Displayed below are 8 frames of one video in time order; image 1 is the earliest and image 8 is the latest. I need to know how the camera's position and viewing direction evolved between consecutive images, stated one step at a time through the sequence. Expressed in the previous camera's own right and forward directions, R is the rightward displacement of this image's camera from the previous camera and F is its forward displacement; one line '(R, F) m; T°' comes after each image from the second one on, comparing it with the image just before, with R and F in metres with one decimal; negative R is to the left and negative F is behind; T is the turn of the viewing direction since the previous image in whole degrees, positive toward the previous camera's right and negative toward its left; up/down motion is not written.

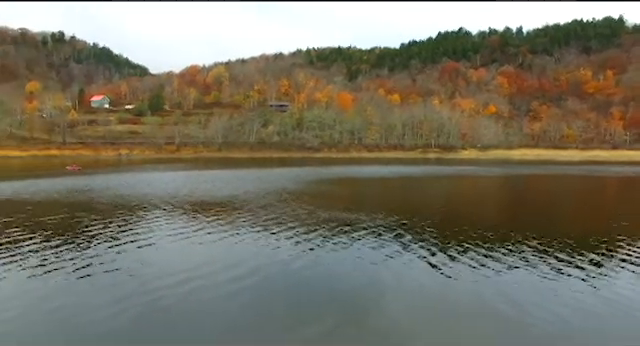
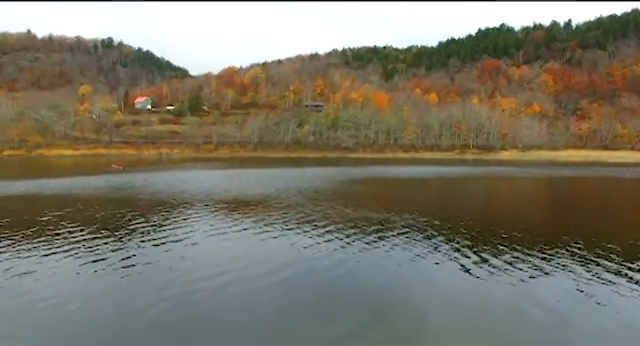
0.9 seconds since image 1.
(+0.7, -0.5) m; -5°
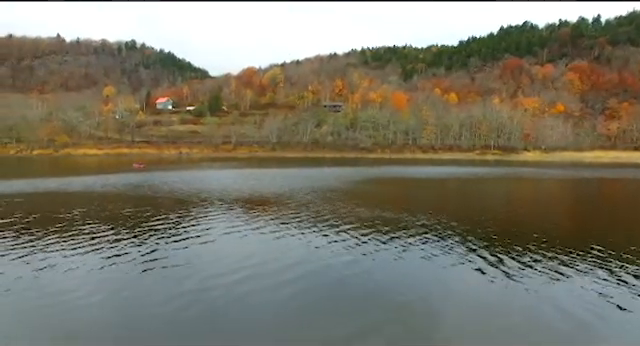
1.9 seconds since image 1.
(+0.4, -0.3) m; -3°
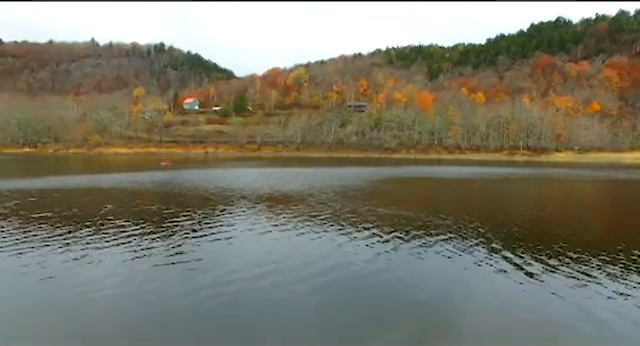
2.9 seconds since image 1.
(+0.1, +0.1) m; -3°
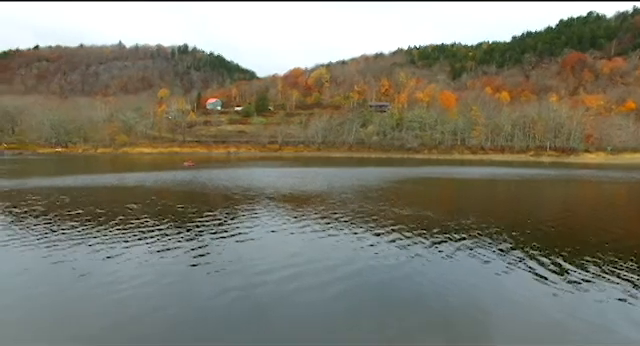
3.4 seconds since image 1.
(0.0, +0.2) m; -3°
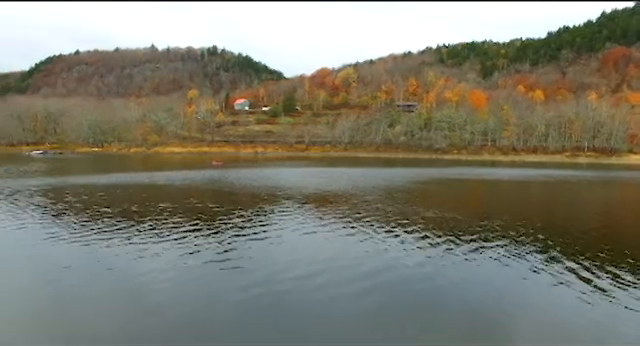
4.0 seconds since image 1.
(-0.1, +0.3) m; -4°
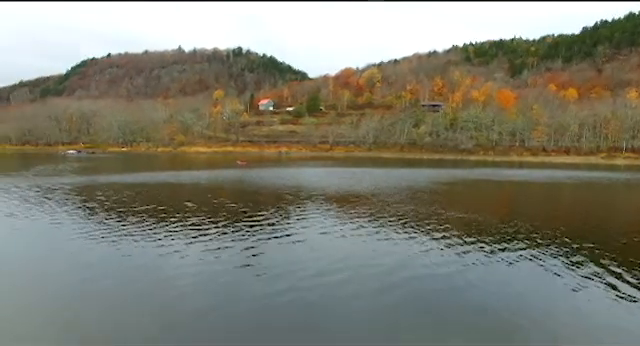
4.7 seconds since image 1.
(-0.1, +0.4) m; -3°
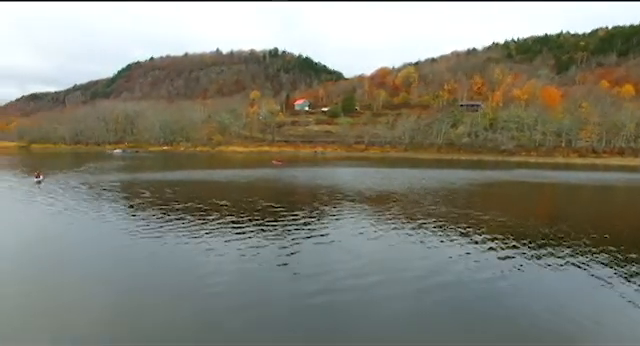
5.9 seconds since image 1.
(-0.3, +0.7) m; -5°
